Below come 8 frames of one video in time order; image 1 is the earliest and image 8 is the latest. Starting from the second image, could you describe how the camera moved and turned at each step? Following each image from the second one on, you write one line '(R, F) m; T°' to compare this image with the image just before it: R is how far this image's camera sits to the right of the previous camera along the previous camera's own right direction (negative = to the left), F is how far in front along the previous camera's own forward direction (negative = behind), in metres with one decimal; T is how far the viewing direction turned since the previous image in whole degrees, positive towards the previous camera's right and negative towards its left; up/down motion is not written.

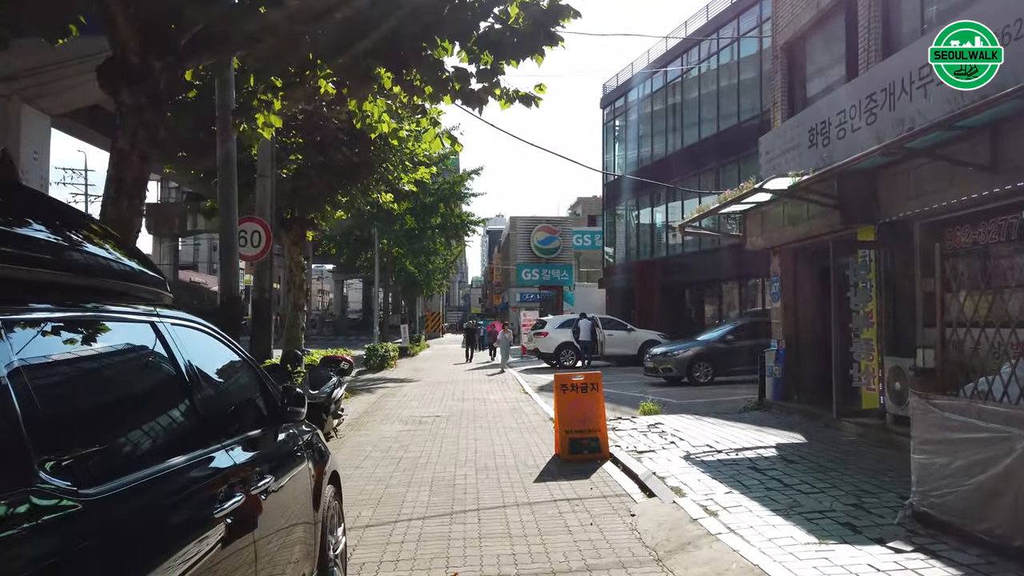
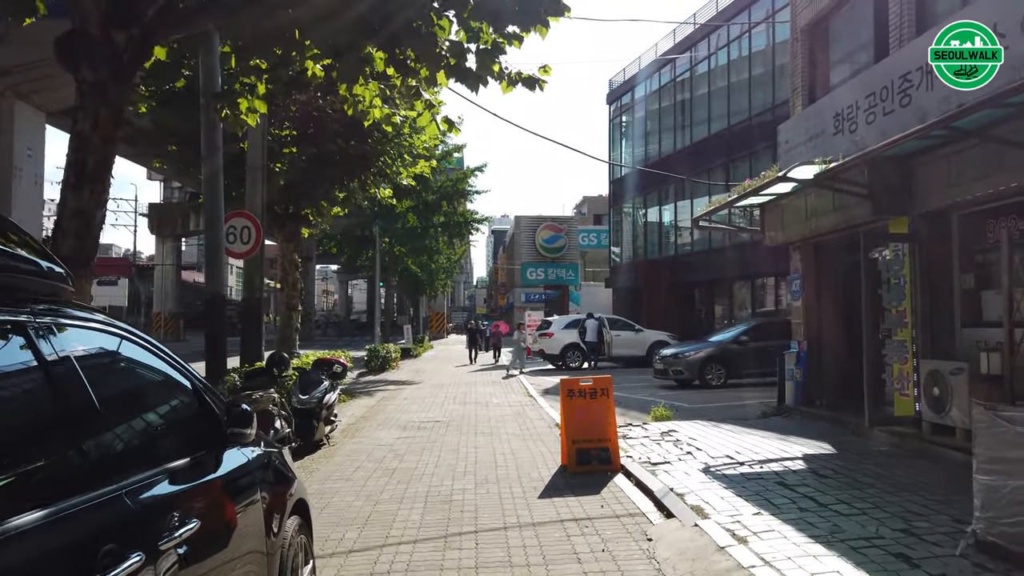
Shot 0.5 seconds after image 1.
(0.0, +0.7) m; 0°
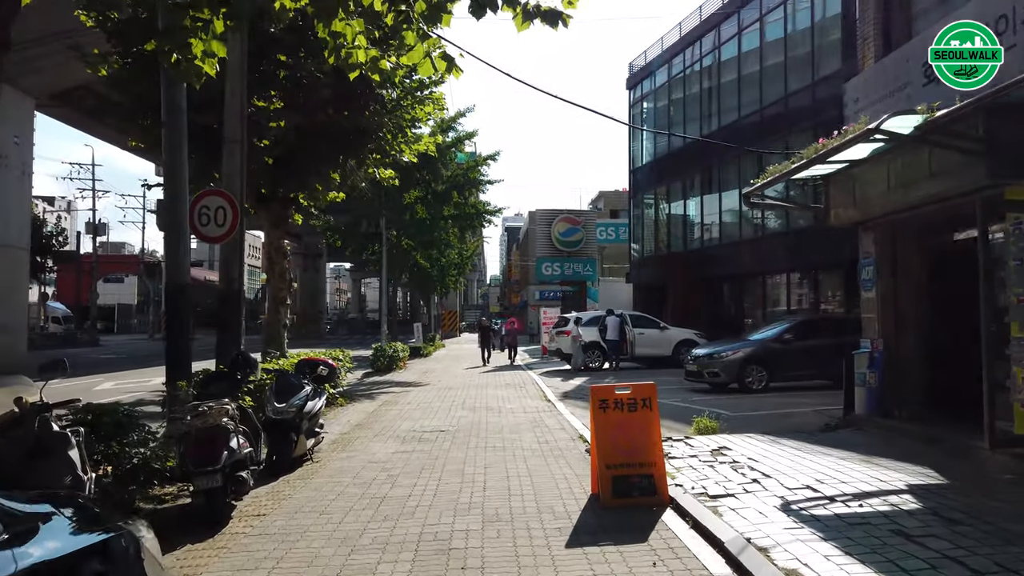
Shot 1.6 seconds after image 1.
(0.0, +1.8) m; -1°
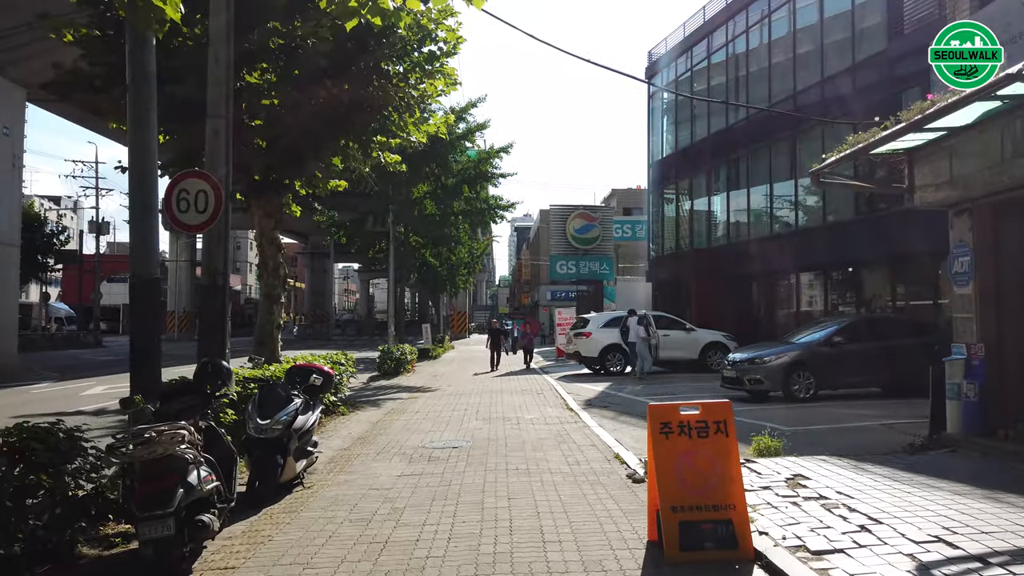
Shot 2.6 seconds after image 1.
(-0.2, +1.5) m; -1°
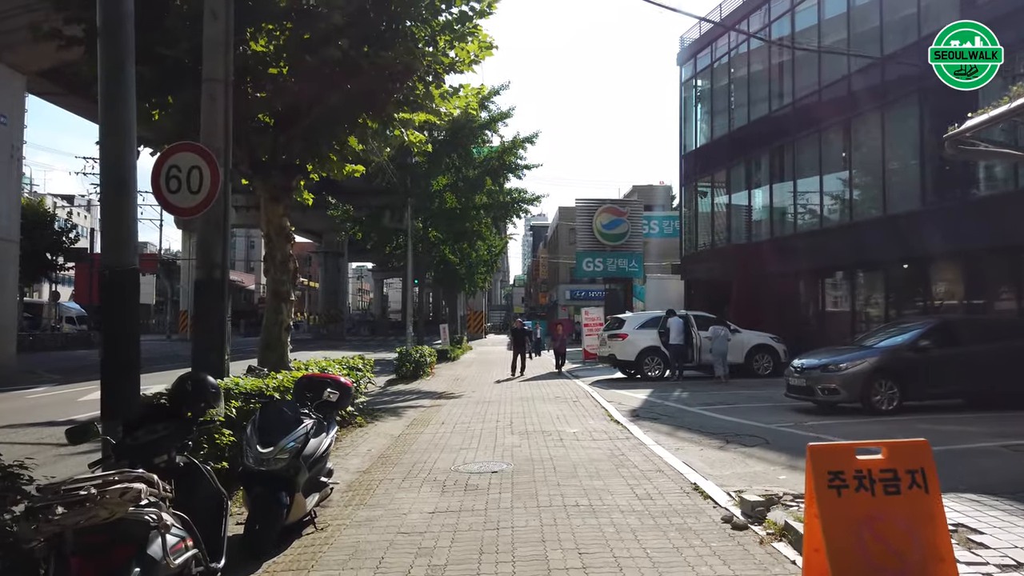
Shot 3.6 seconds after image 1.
(-0.4, +1.6) m; -1°
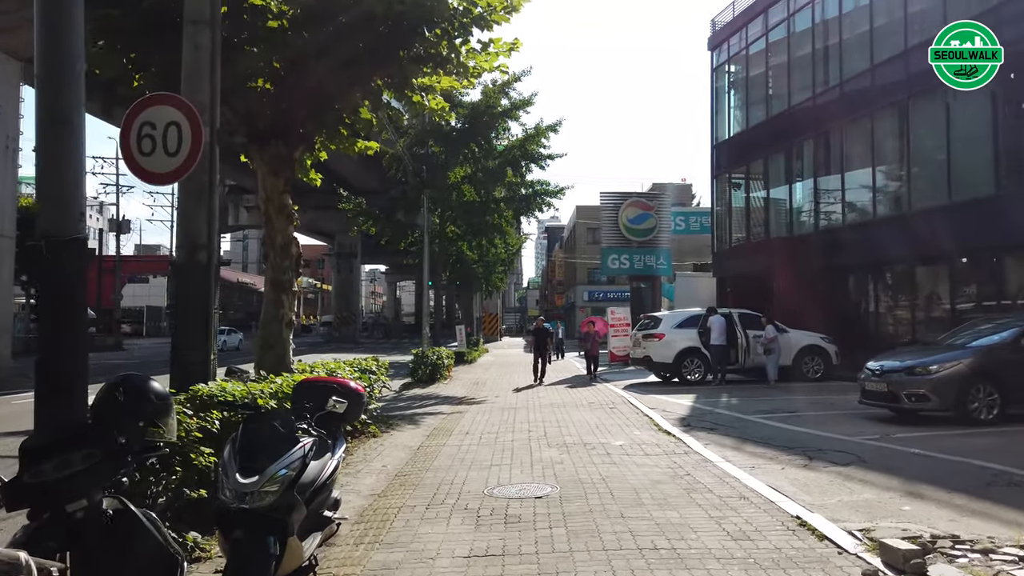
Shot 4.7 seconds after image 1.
(-0.3, +1.6) m; -1°
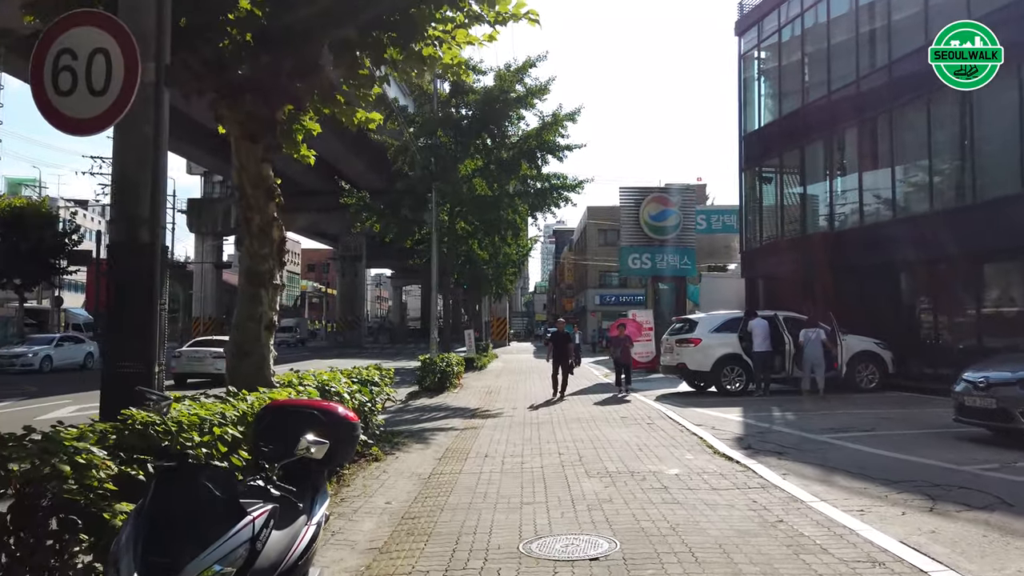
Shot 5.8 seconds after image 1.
(-0.3, +1.8) m; 0°
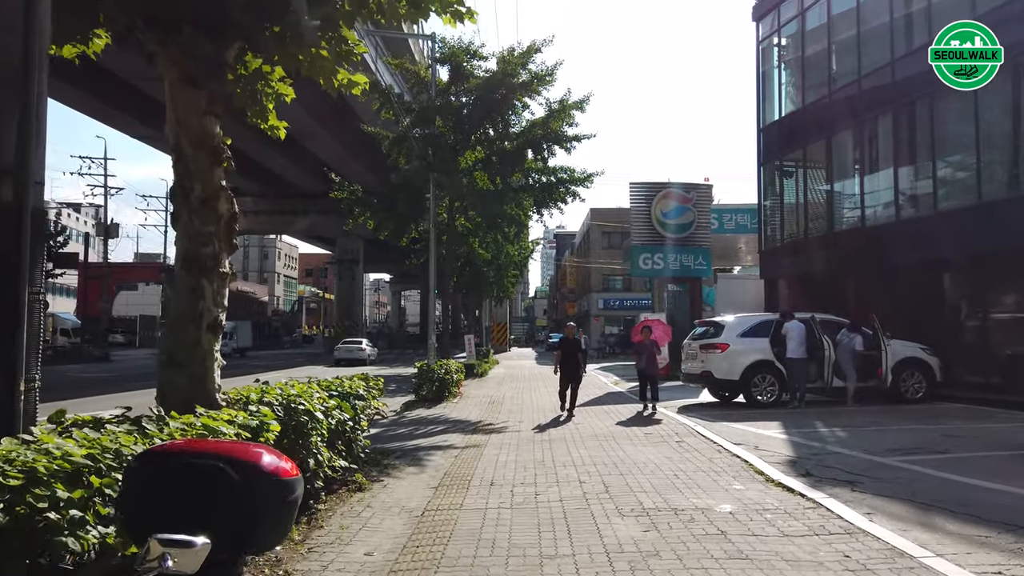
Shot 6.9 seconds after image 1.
(-0.1, +1.7) m; 0°
